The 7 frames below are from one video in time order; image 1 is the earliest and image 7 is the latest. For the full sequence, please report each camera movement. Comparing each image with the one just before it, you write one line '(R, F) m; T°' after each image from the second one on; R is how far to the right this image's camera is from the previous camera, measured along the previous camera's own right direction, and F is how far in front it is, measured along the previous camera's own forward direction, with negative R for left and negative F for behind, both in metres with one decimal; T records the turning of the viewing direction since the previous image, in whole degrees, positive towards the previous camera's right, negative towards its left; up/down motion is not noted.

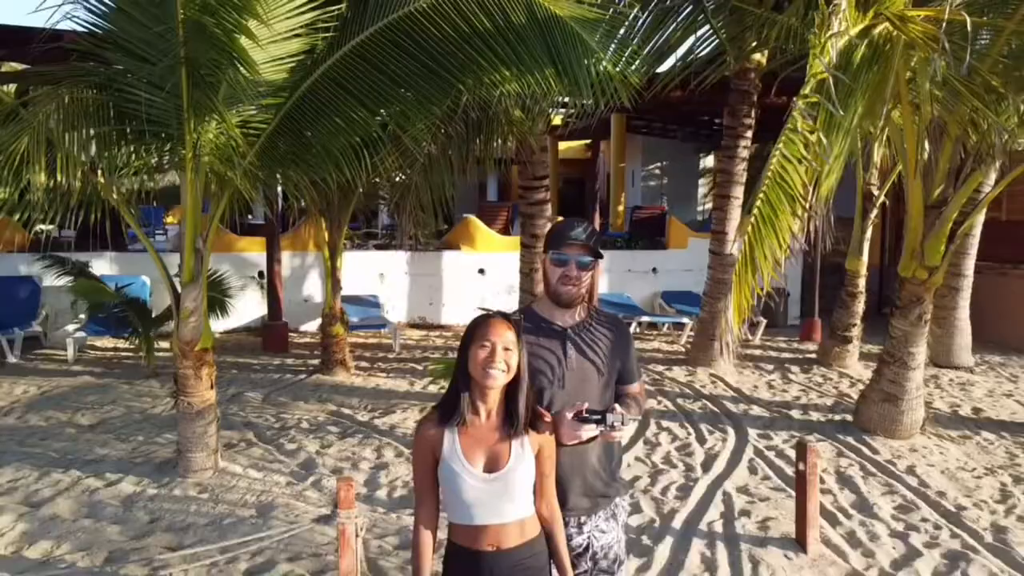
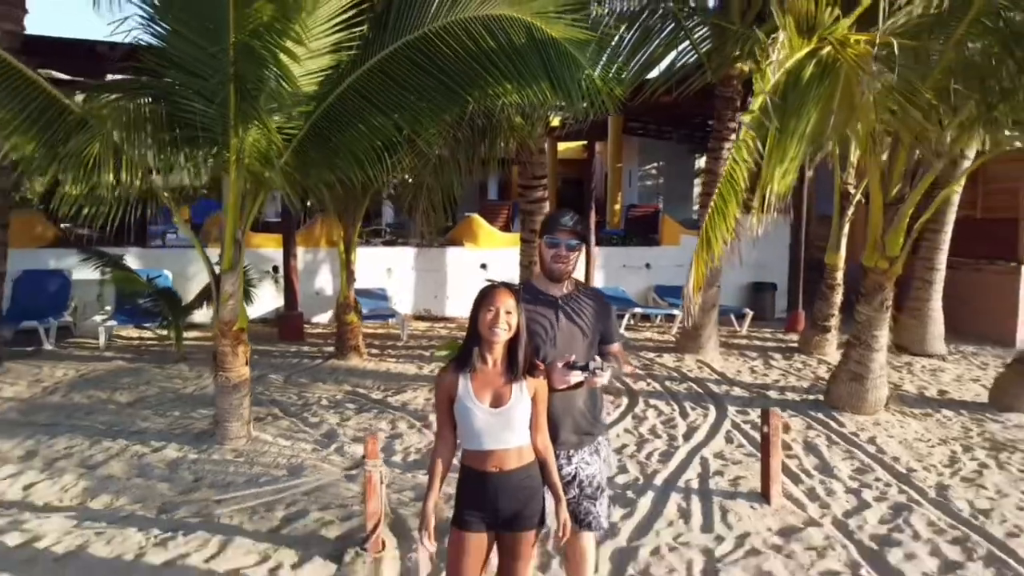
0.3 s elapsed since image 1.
(0.0, -0.5) m; 0°
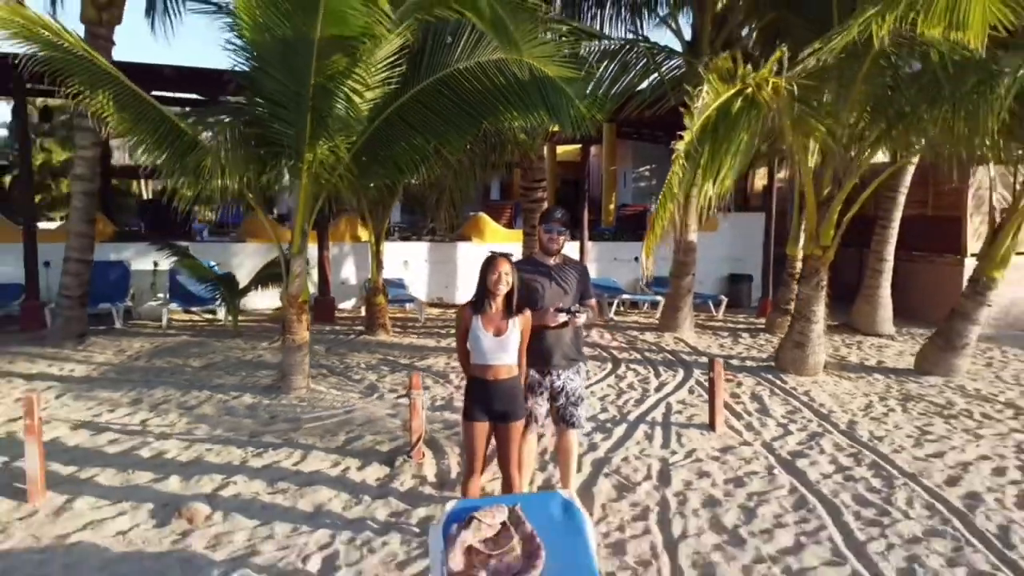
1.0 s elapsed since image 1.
(0.0, -1.2) m; 0°
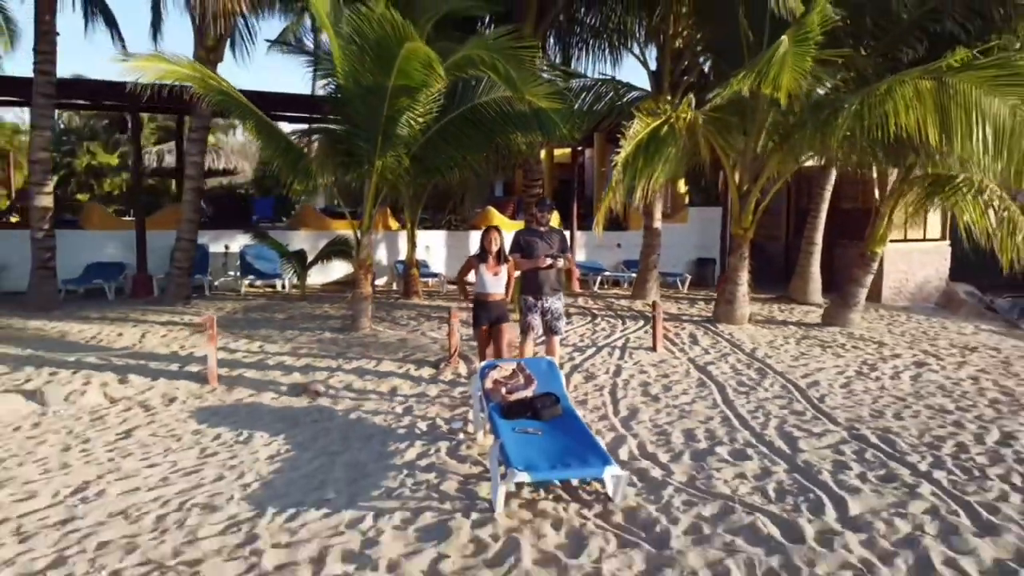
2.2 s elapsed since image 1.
(0.0, -2.4) m; 0°
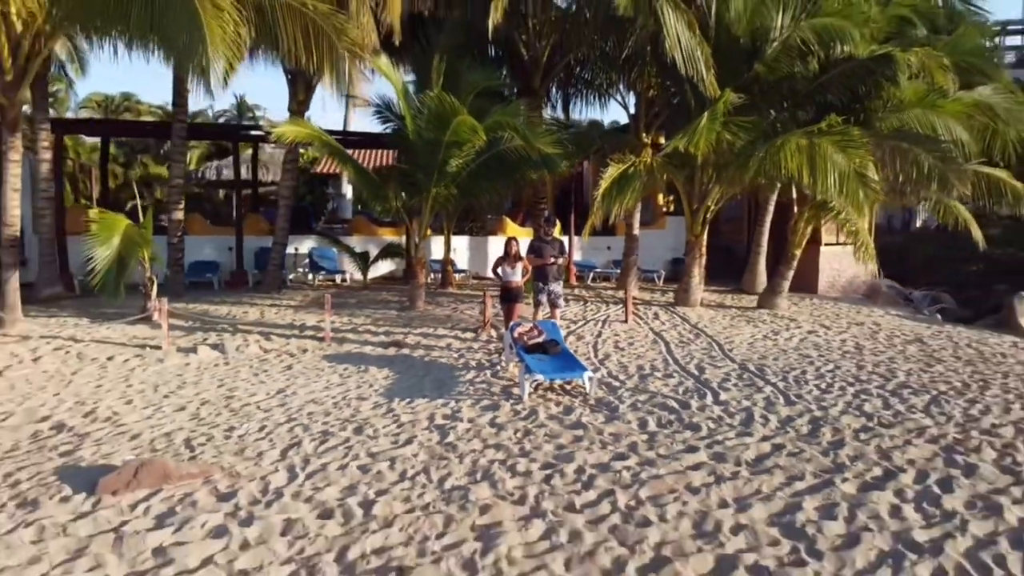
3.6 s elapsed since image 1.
(-0.2, -3.3) m; 0°
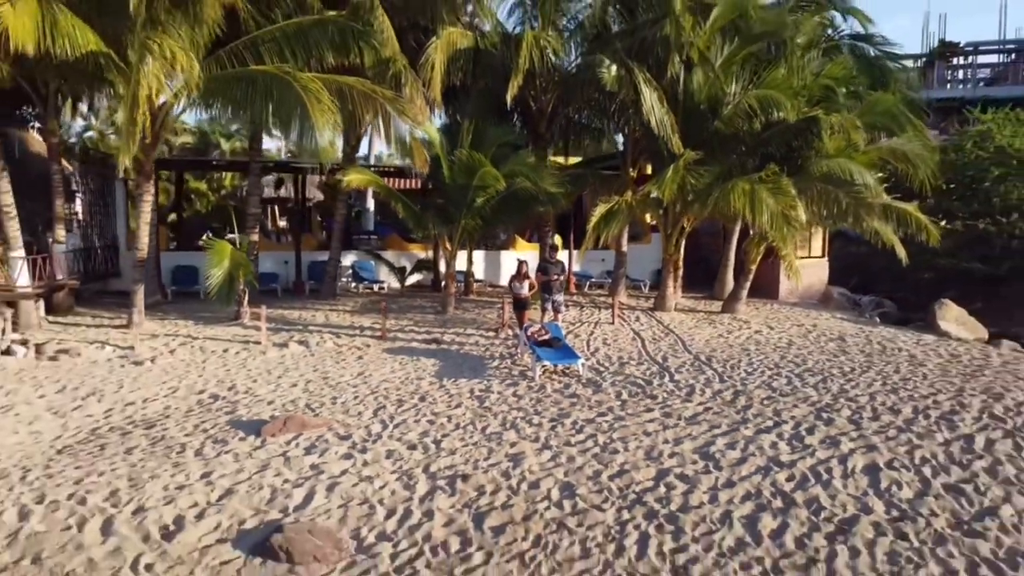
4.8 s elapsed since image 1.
(-0.2, -3.0) m; 0°
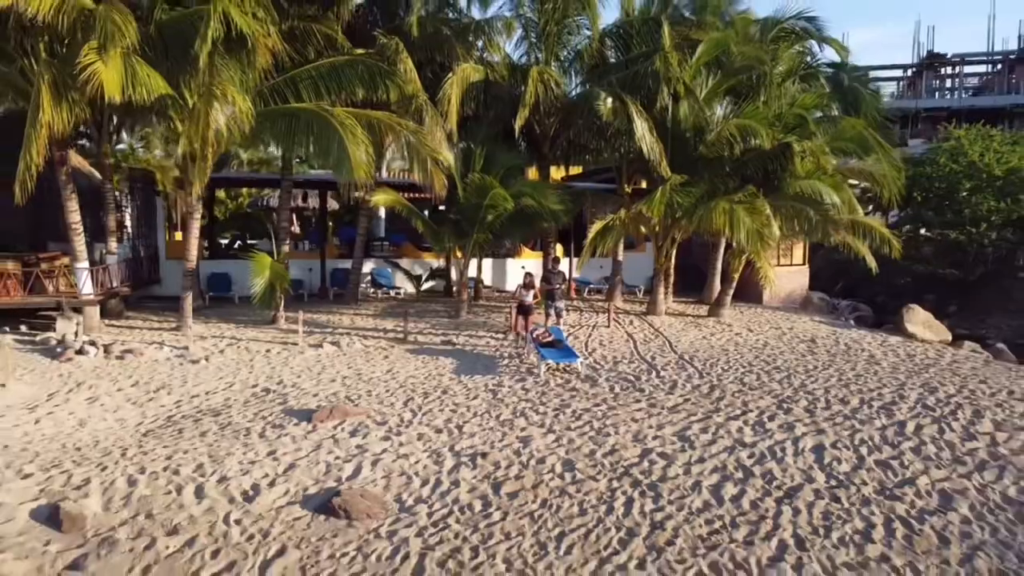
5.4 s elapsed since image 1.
(-0.1, -1.7) m; 0°
